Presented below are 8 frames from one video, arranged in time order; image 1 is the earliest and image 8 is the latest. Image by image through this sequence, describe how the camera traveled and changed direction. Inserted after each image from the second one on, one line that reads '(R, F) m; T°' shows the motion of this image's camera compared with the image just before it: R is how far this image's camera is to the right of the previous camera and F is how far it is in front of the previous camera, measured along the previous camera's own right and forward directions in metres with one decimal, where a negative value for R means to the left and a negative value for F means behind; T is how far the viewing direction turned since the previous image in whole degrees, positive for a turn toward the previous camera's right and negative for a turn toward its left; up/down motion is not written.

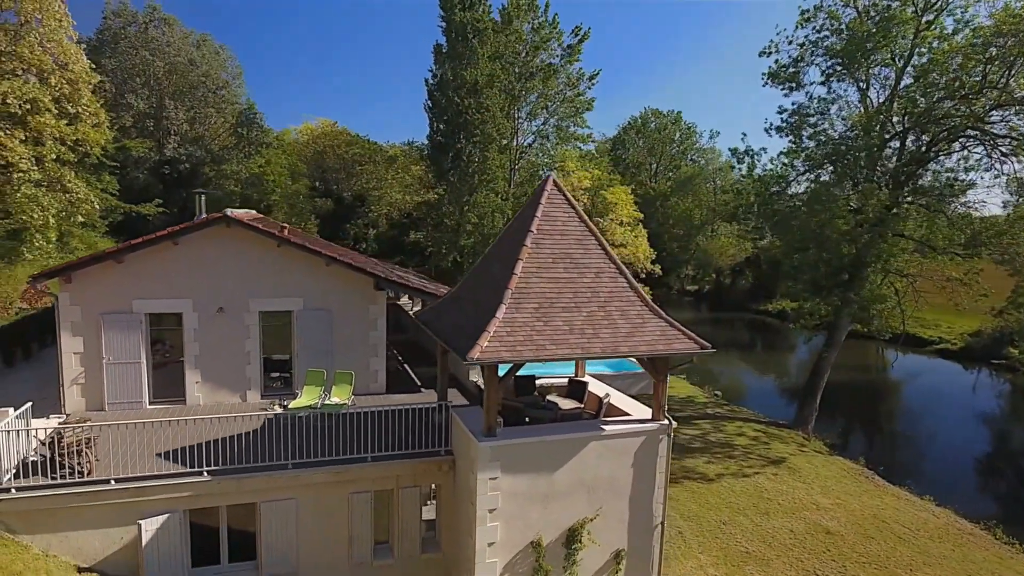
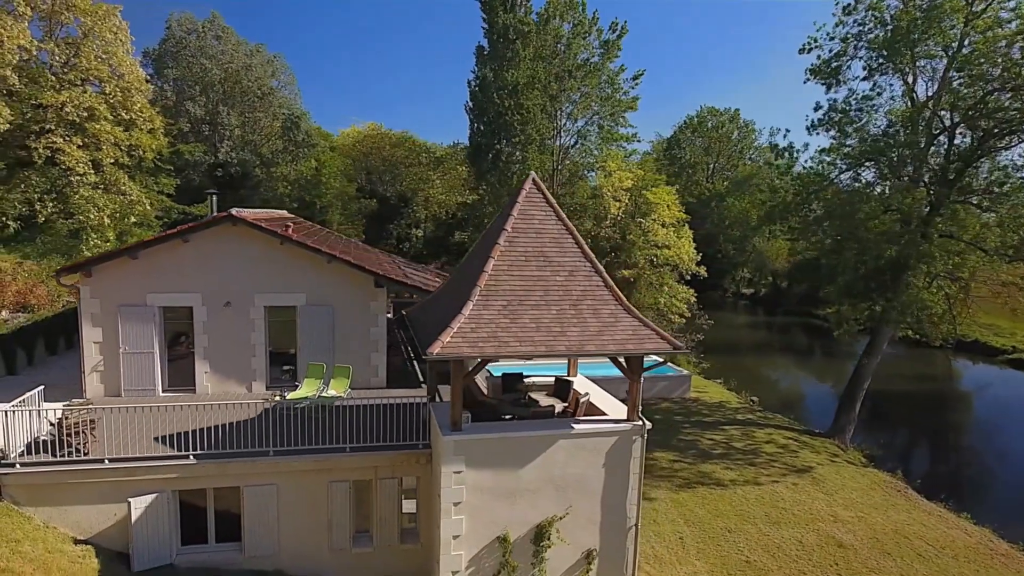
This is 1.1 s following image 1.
(+1.2, 0.0) m; -5°
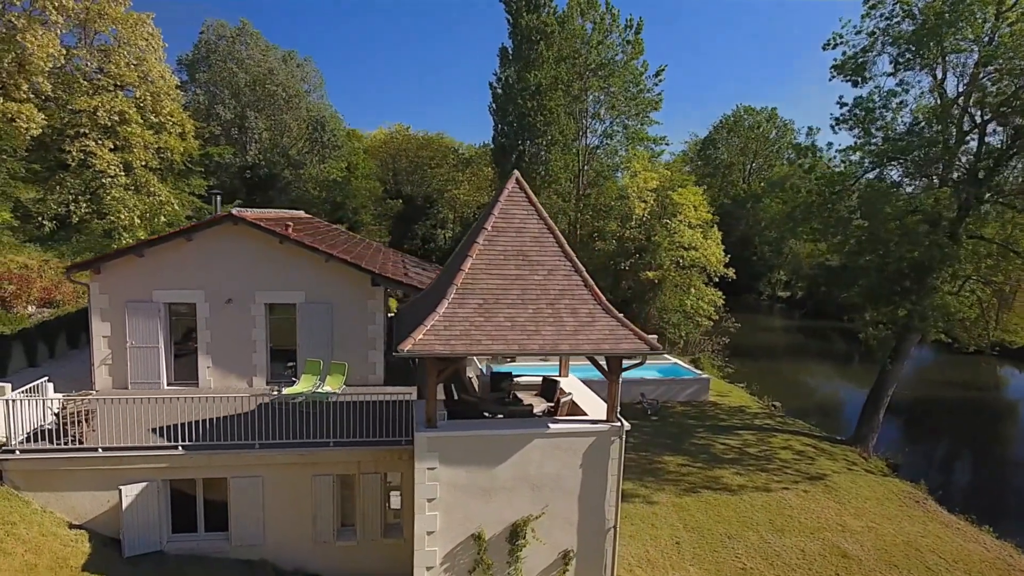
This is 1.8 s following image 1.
(+0.8, 0.0) m; -3°
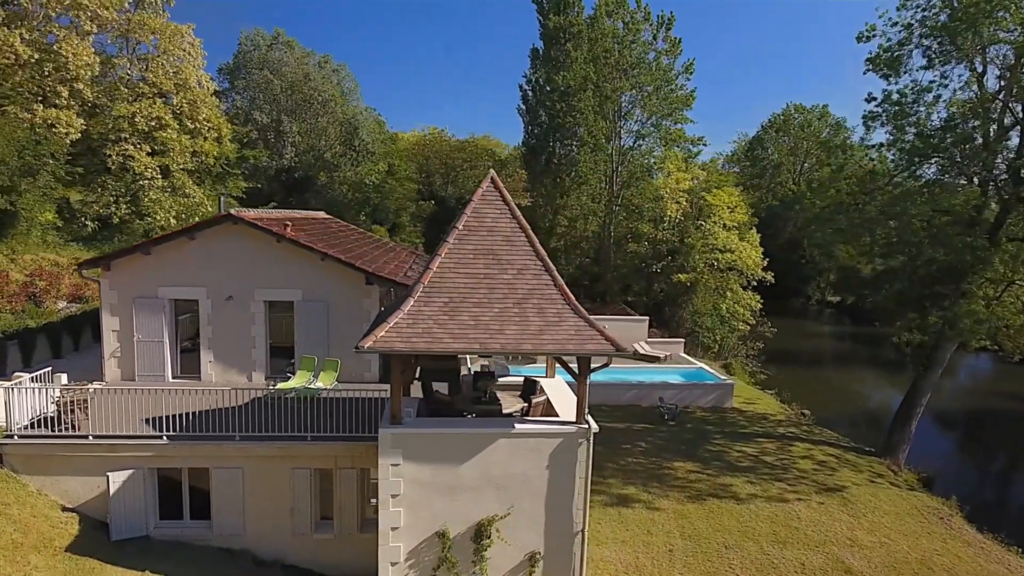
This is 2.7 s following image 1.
(+1.1, +0.1) m; -4°
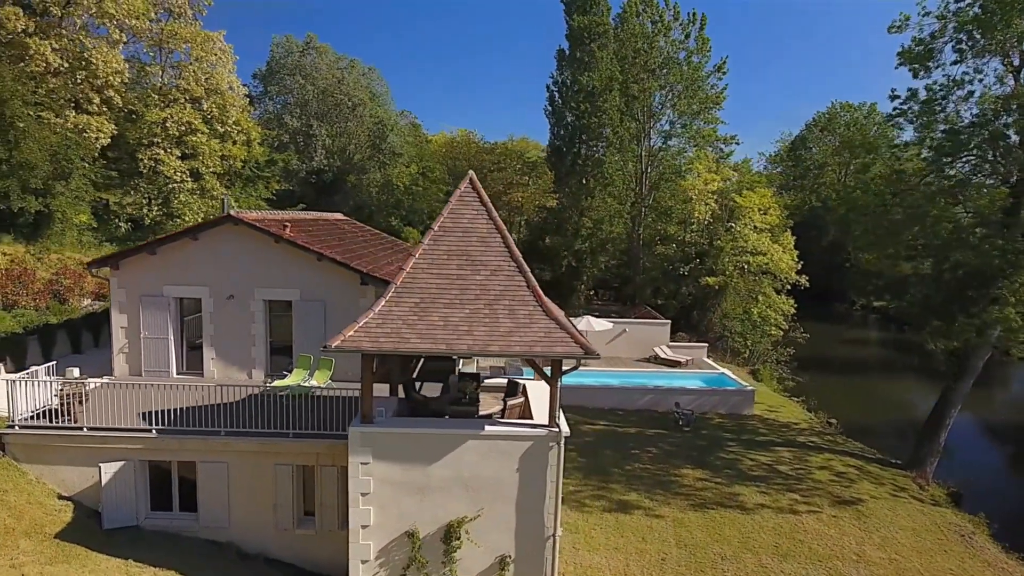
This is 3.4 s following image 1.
(+1.0, +0.1) m; -4°
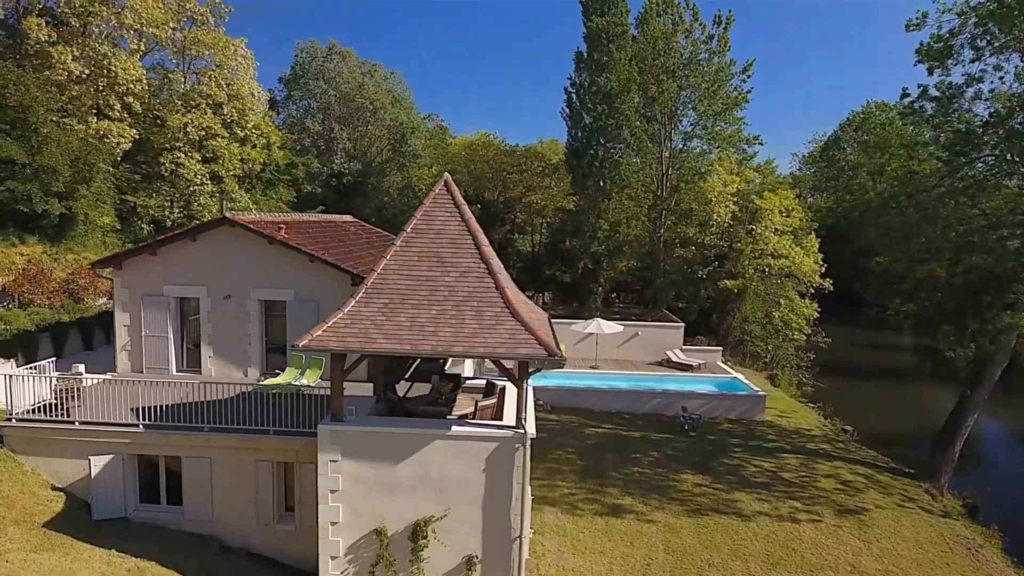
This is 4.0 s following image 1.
(+0.9, 0.0) m; -3°
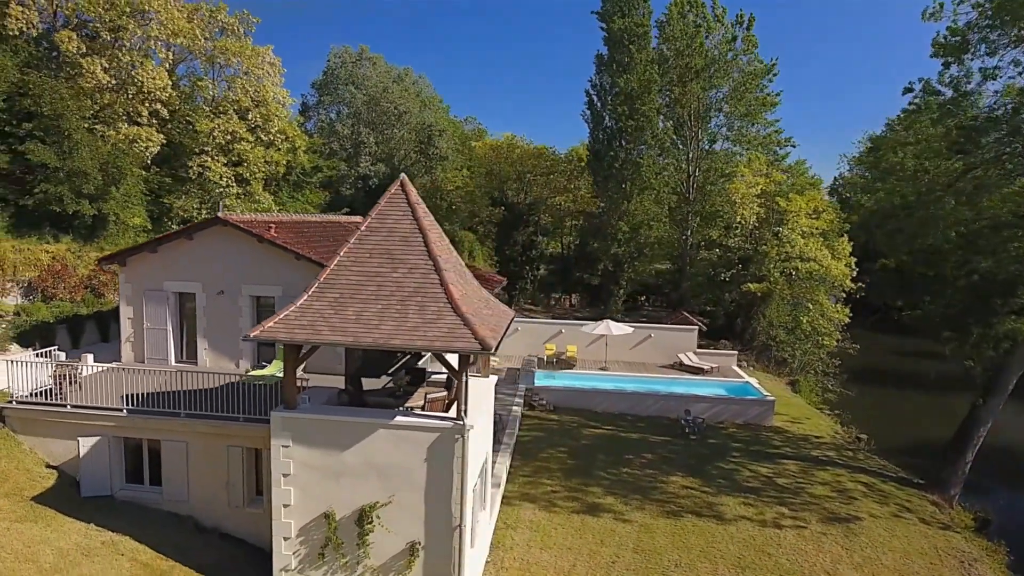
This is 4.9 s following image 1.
(+1.5, -0.2) m; -4°
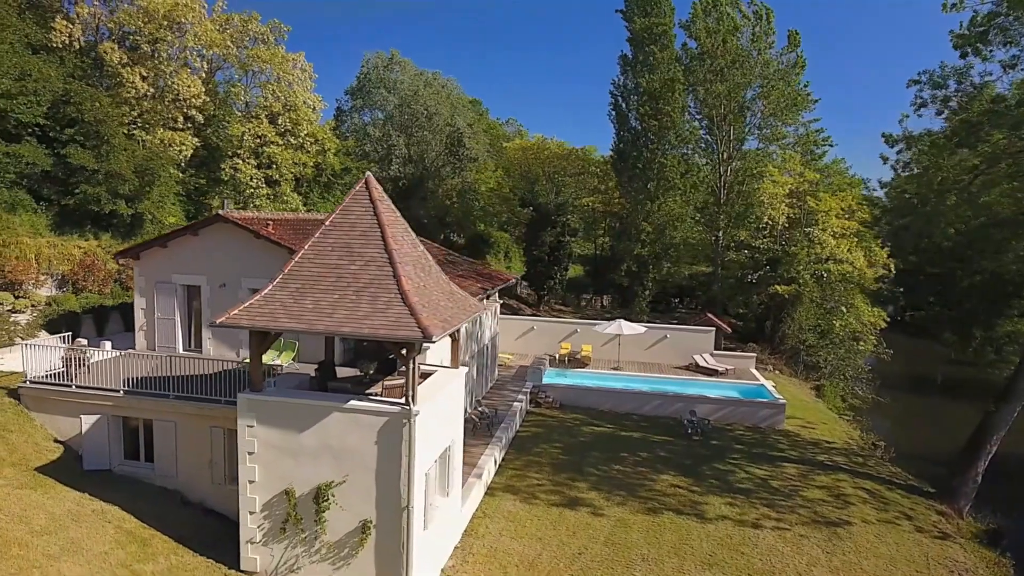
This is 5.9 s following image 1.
(+1.6, -0.3) m; -4°
